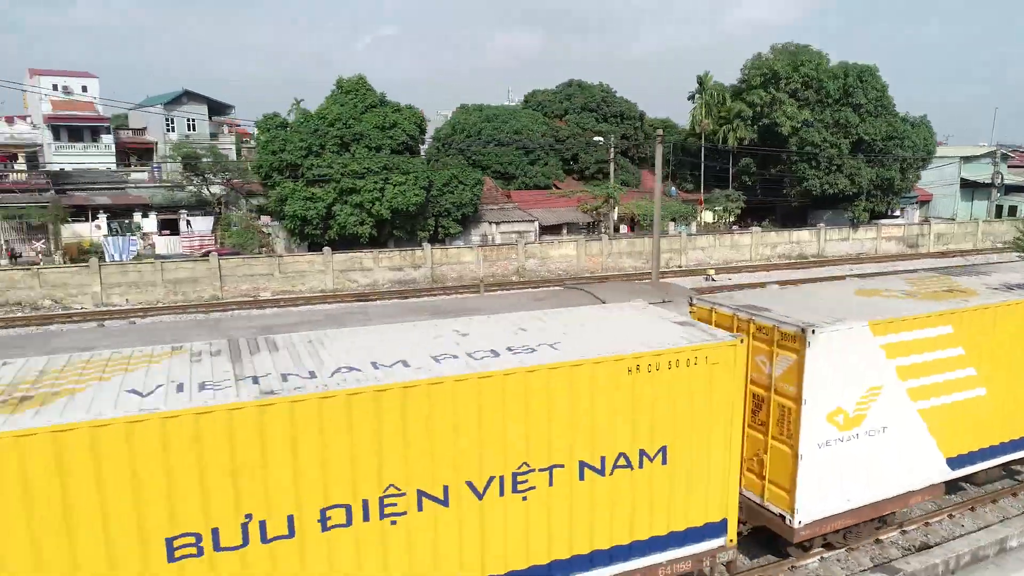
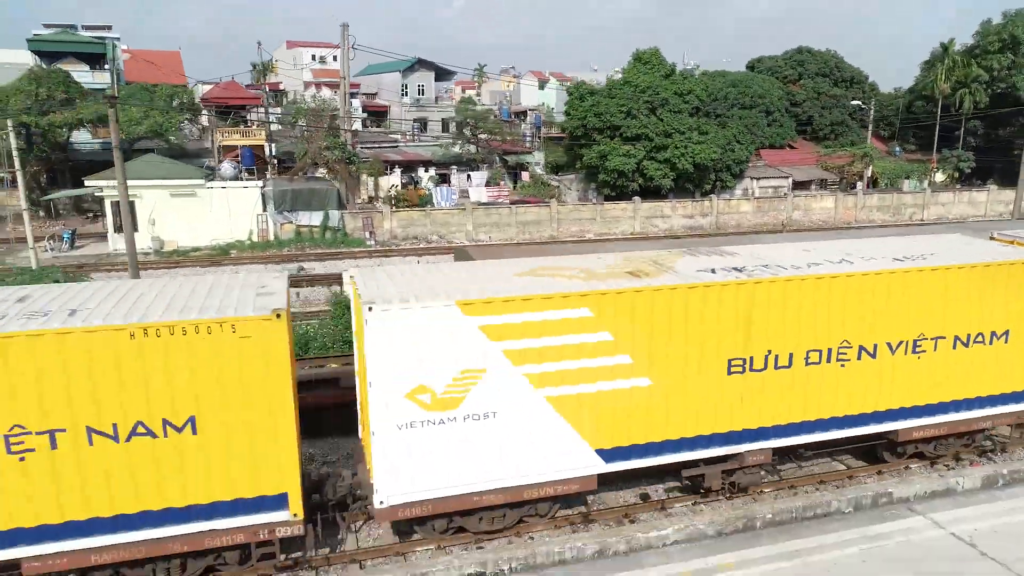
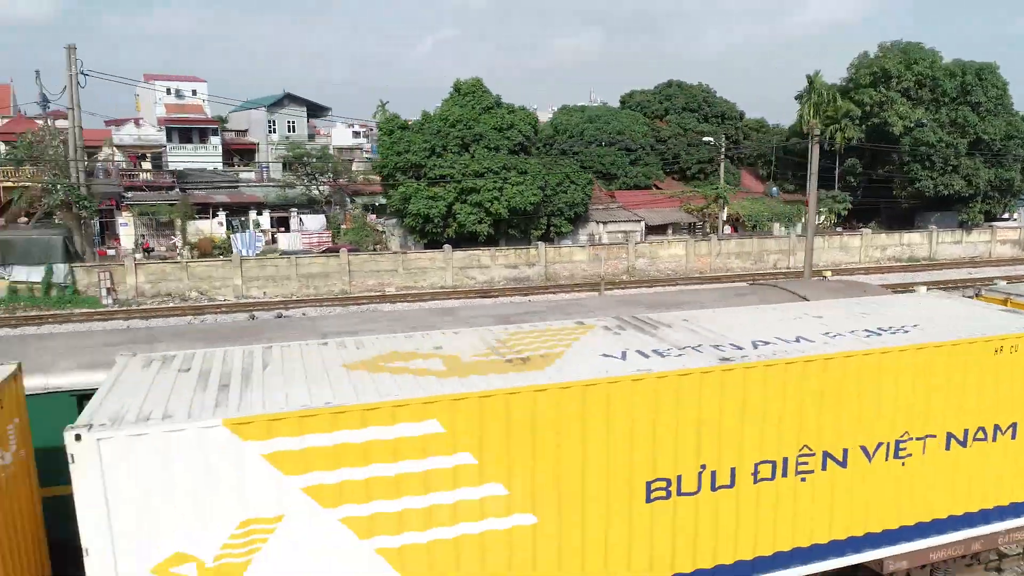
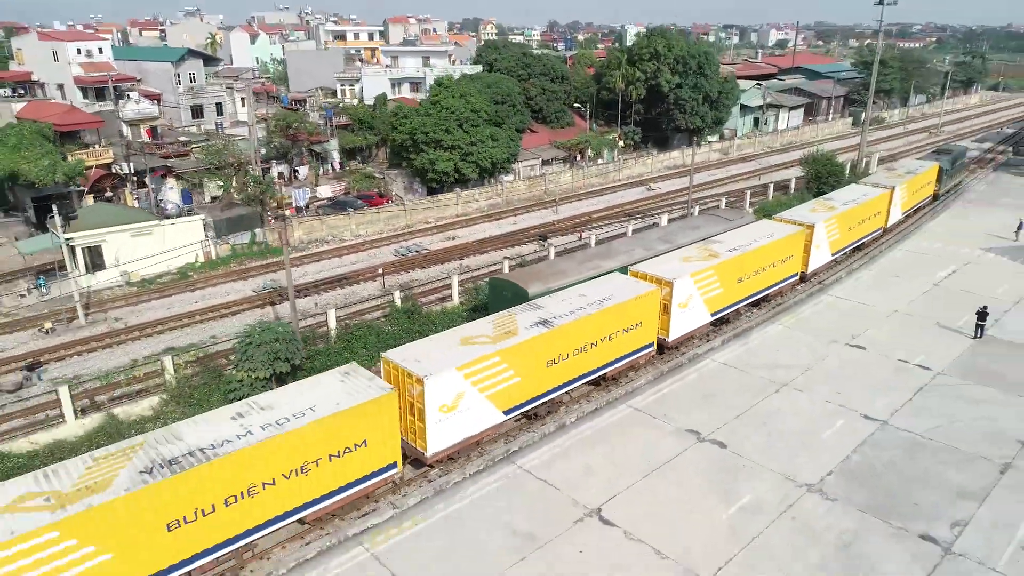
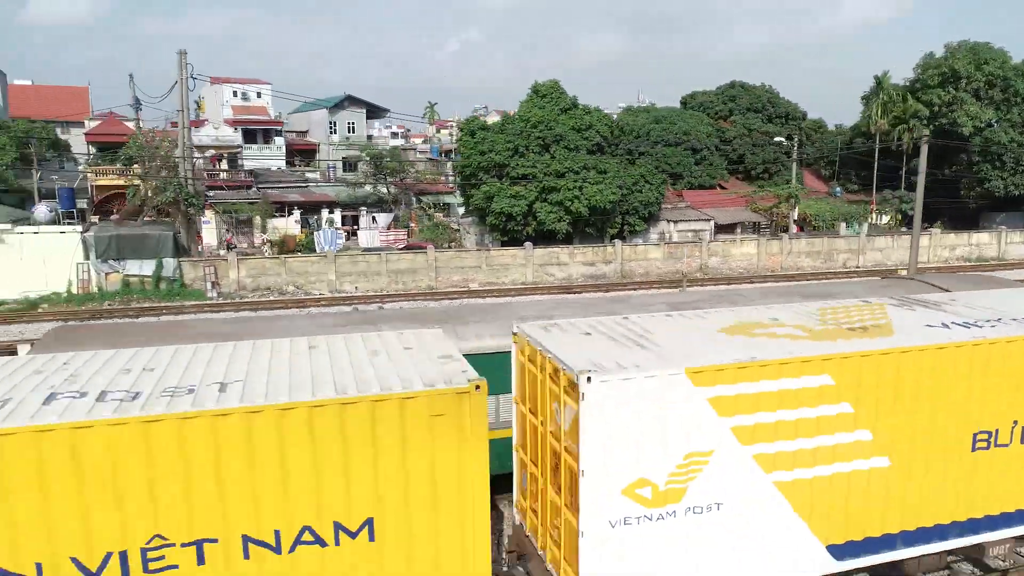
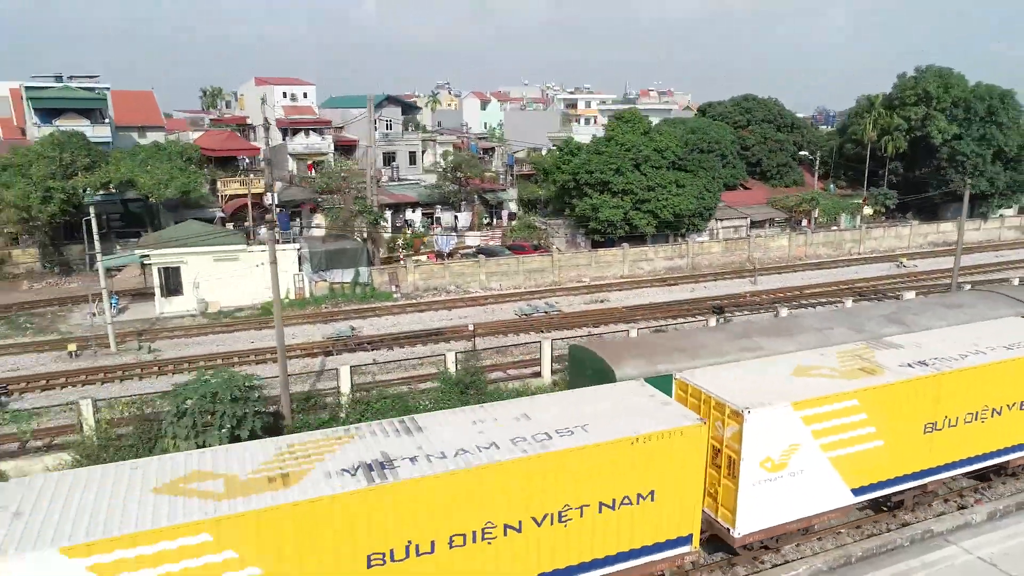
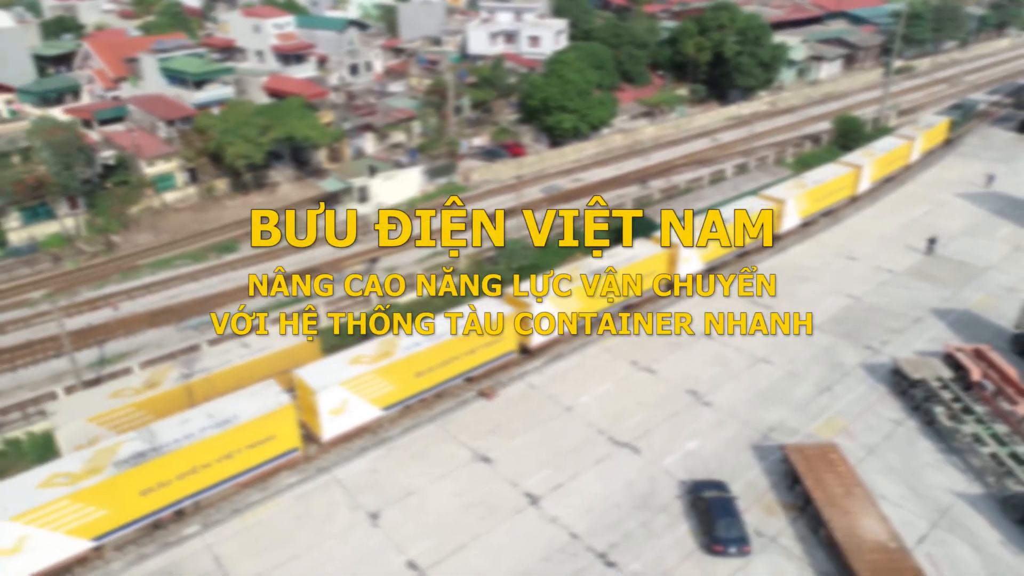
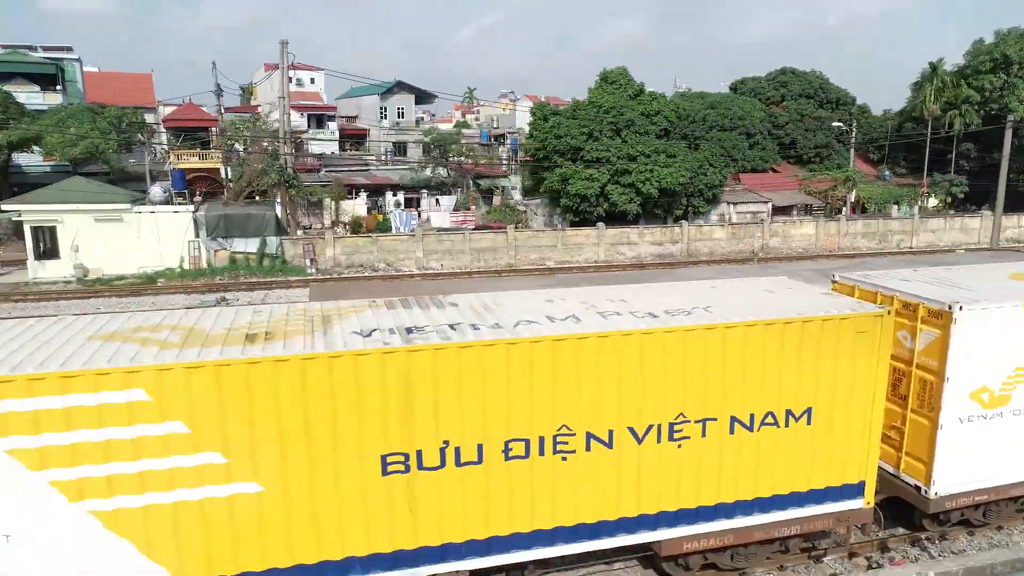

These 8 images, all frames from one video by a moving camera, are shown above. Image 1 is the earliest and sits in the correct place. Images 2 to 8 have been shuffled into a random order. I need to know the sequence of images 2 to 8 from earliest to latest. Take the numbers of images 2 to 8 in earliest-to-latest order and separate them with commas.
3, 5, 8, 2, 6, 4, 7
